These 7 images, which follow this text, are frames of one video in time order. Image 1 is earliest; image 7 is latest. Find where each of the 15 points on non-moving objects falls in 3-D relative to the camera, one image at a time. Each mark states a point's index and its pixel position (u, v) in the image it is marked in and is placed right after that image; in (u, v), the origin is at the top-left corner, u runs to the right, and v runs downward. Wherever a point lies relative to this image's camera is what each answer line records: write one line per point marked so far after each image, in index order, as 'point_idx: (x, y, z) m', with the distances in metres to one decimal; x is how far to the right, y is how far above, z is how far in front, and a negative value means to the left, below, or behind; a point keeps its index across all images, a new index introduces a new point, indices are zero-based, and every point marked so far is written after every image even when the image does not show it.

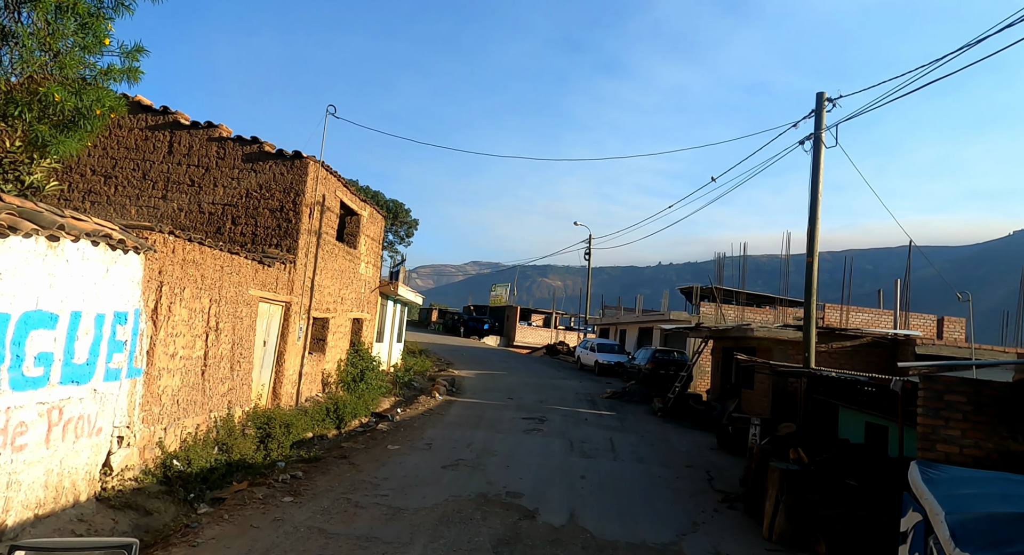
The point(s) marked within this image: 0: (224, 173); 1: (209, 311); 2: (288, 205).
0: (-5.0, +1.8, +11.4) m
1: (-4.0, -0.4, +8.6) m
2: (-4.0, +1.3, +11.5) m
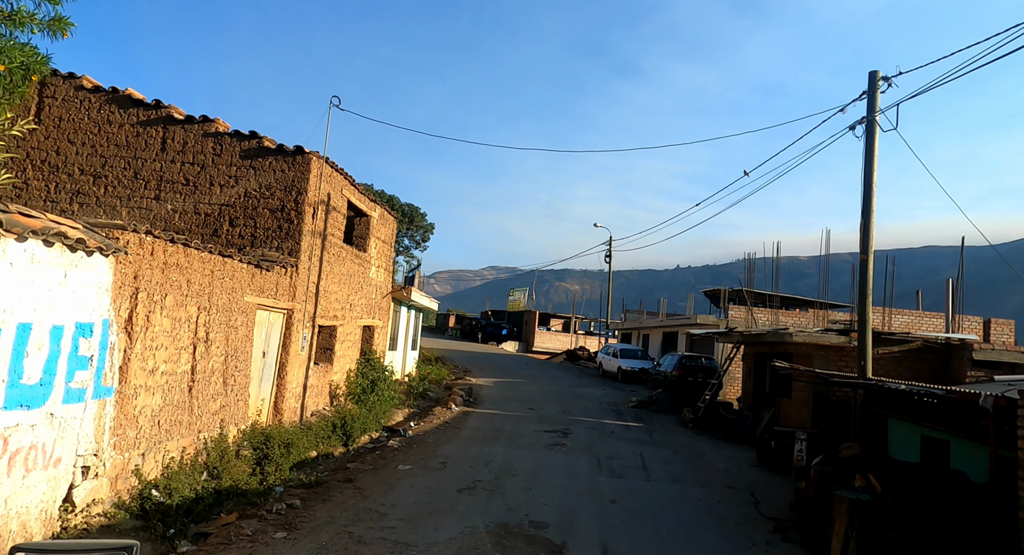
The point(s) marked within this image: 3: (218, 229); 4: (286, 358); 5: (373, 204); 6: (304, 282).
0: (-4.7, +1.7, +10.6) m
1: (-3.7, -0.5, +7.7) m
2: (-3.6, +1.2, +10.6) m
3: (-4.8, +0.8, +10.6) m
4: (-3.6, -1.3, +10.5) m
5: (-3.2, +1.6, +14.8) m
6: (-3.5, -0.1, +11.0) m
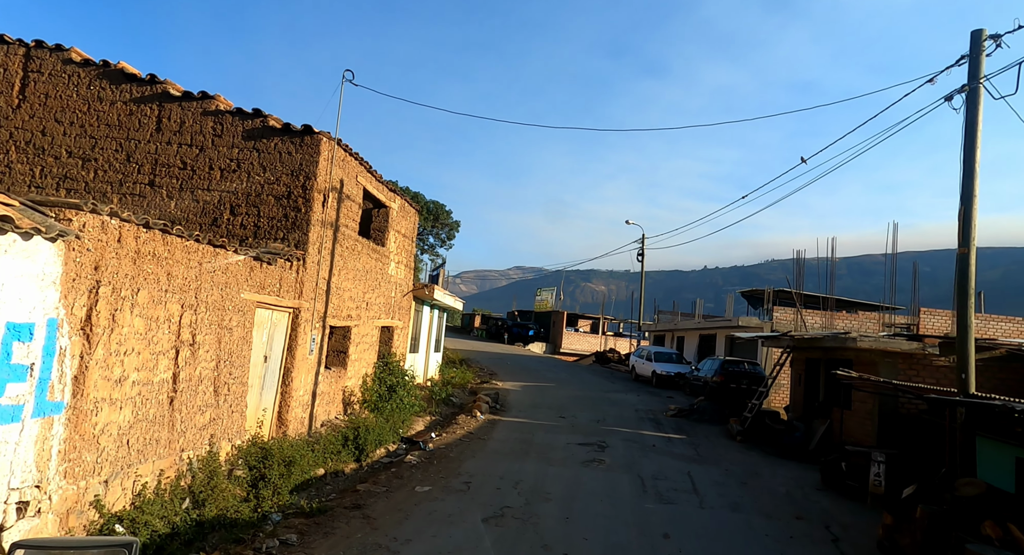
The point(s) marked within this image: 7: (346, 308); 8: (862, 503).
0: (-4.2, +1.8, +9.5) m
1: (-3.4, -0.4, +6.6) m
2: (-3.2, +1.3, +9.5) m
3: (-4.3, +0.9, +9.5) m
4: (-3.1, -1.2, +9.3) m
5: (-2.5, +1.7, +13.7) m
6: (-3.0, 0.0, +9.8) m
7: (-2.9, -0.5, +11.5) m
8: (+5.0, -3.2, +9.3) m
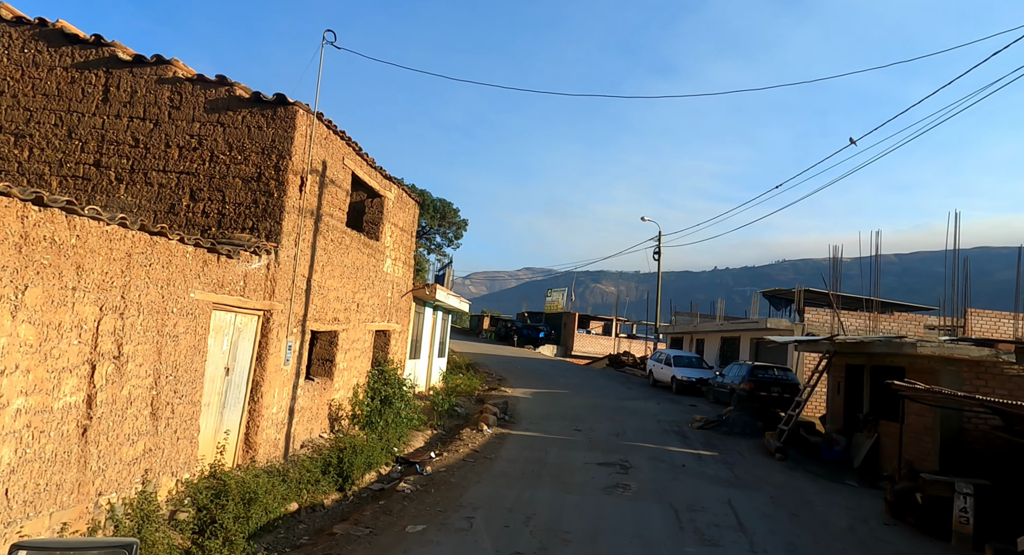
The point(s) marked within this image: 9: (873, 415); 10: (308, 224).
0: (-4.1, +1.8, +8.1) m
1: (-3.3, -0.4, +5.1) m
2: (-3.0, +1.3, +8.1) m
3: (-4.1, +0.9, +8.1) m
4: (-3.0, -1.2, +7.9) m
5: (-2.3, +1.8, +12.2) m
6: (-2.8, 0.0, +8.3) m
7: (-2.7, -0.5, +10.0) m
8: (+5.1, -3.2, +7.7) m
9: (+7.8, -3.0, +14.1) m
10: (-2.7, +0.7, +8.8) m
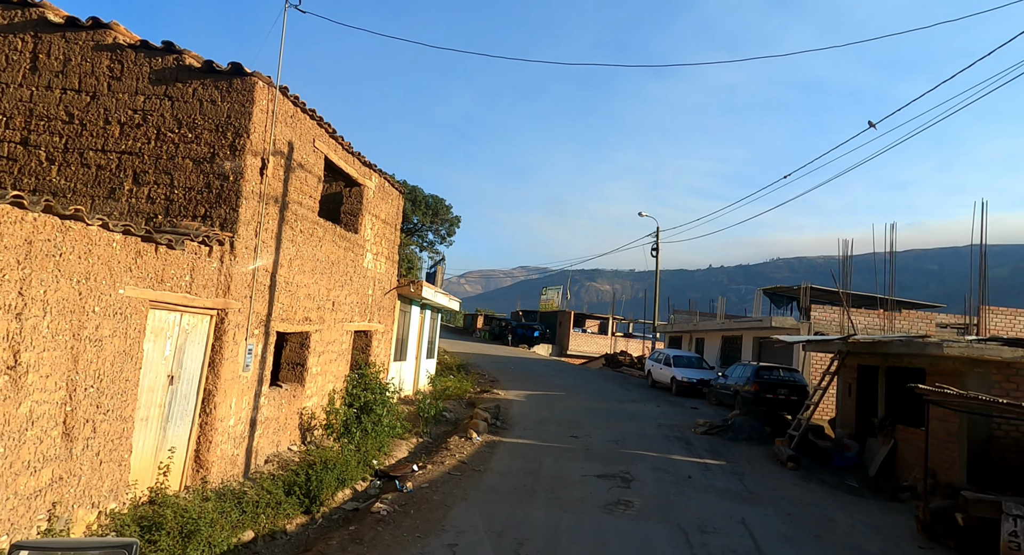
0: (-4.2, +1.9, +7.1) m
1: (-3.4, -0.3, +4.1) m
2: (-3.2, +1.4, +7.1) m
3: (-4.3, +1.0, +7.1) m
4: (-3.1, -1.1, +6.9) m
5: (-2.5, +1.8, +11.2) m
6: (-3.0, +0.1, +7.4) m
7: (-2.9, -0.4, +9.0) m
8: (+5.0, -3.1, +6.8) m
9: (+7.6, -2.9, +13.2) m
10: (-2.9, +0.8, +7.8) m
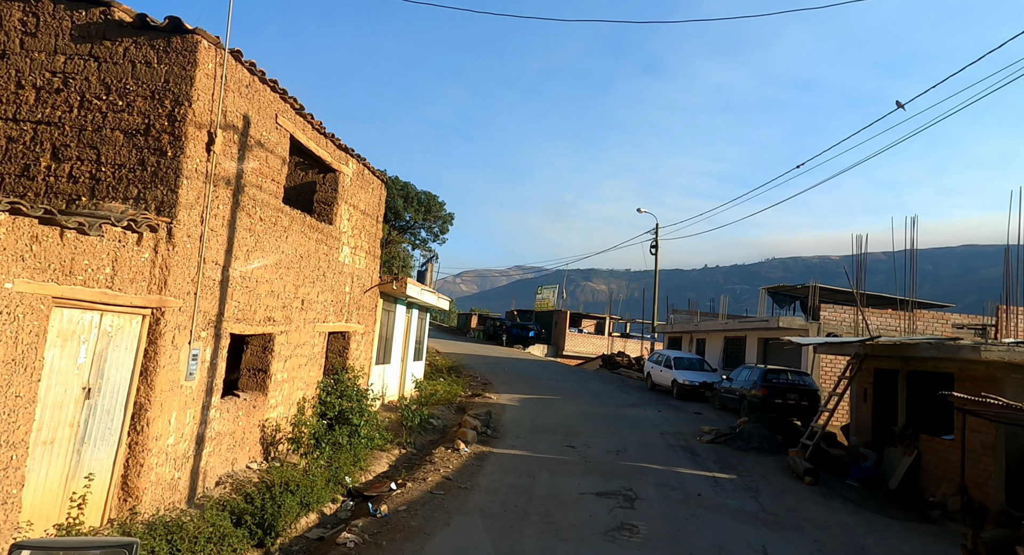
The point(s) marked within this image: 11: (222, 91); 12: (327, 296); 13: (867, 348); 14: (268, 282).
0: (-4.4, +2.0, +6.0) m
1: (-3.5, -0.3, +3.1) m
2: (-3.3, +1.4, +6.0) m
3: (-4.4, +1.0, +6.0) m
4: (-3.2, -1.0, +5.8) m
5: (-2.6, +1.9, +10.2) m
6: (-3.1, +0.2, +6.3) m
7: (-3.0, -0.4, +7.9) m
8: (+4.9, -3.0, +5.8) m
9: (+7.5, -2.8, +12.2) m
10: (-3.0, +0.8, +6.7) m
11: (-2.9, +1.8, +6.5) m
12: (-2.8, -0.3, +10.0) m
13: (+7.0, -1.4, +12.9) m
14: (-3.0, 0.0, +8.0) m
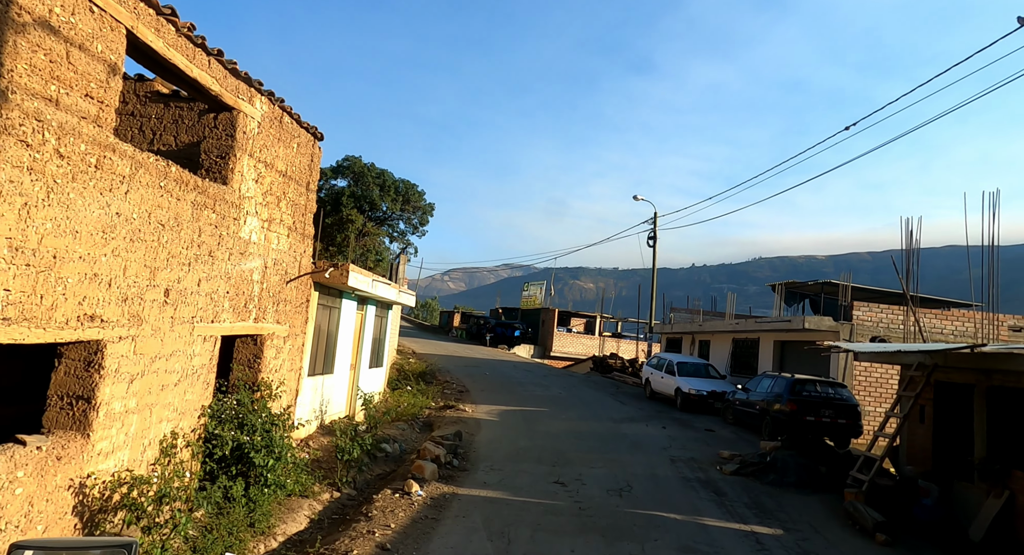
0: (-4.6, +2.2, +3.0) m
1: (-3.7, -0.1, +0.1) m
2: (-3.5, +1.6, +3.0) m
3: (-4.6, +1.2, +3.0) m
4: (-3.5, -0.9, +2.9) m
5: (-3.0, +2.1, +7.2) m
6: (-3.4, +0.3, +3.3) m
7: (-3.3, -0.2, +5.0) m
8: (+4.6, -2.9, +3.0) m
9: (+7.1, -2.7, +9.4) m
10: (-3.3, +1.0, +3.8) m
11: (-3.1, +2.0, +3.5) m
12: (-3.2, -0.1, +7.1) m
13: (+6.6, -1.2, +10.1) m
14: (-3.3, +0.1, +5.0) m
